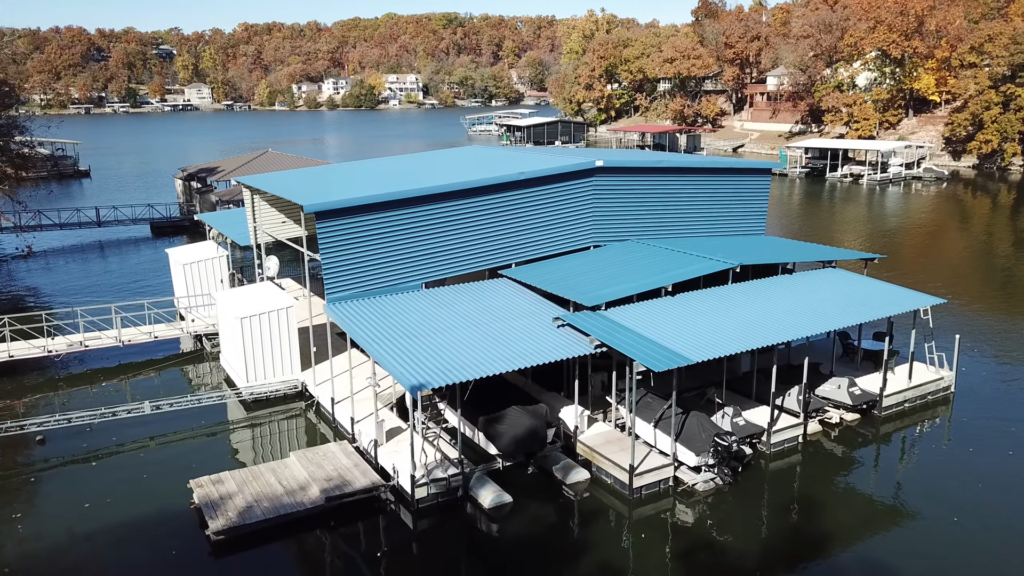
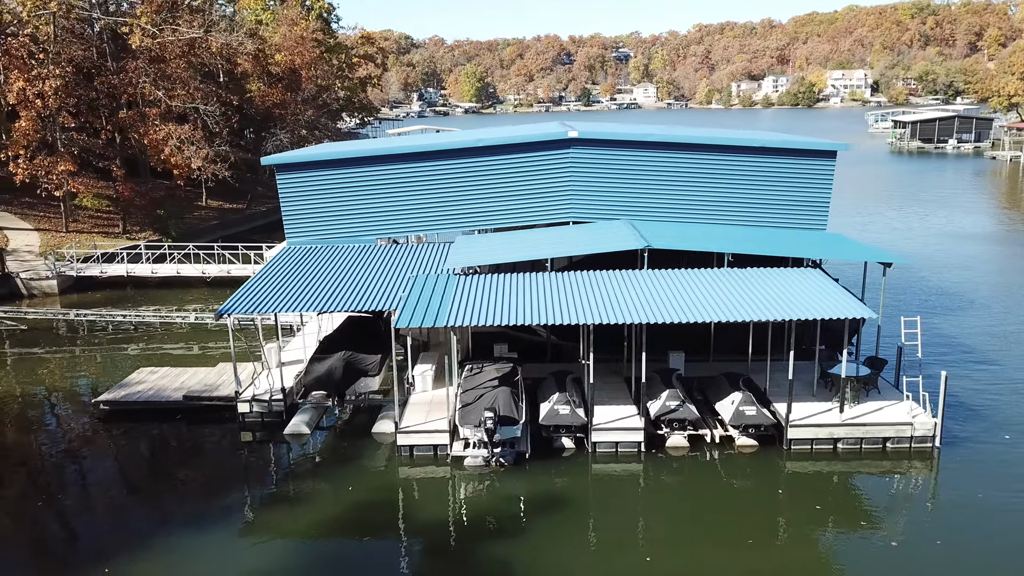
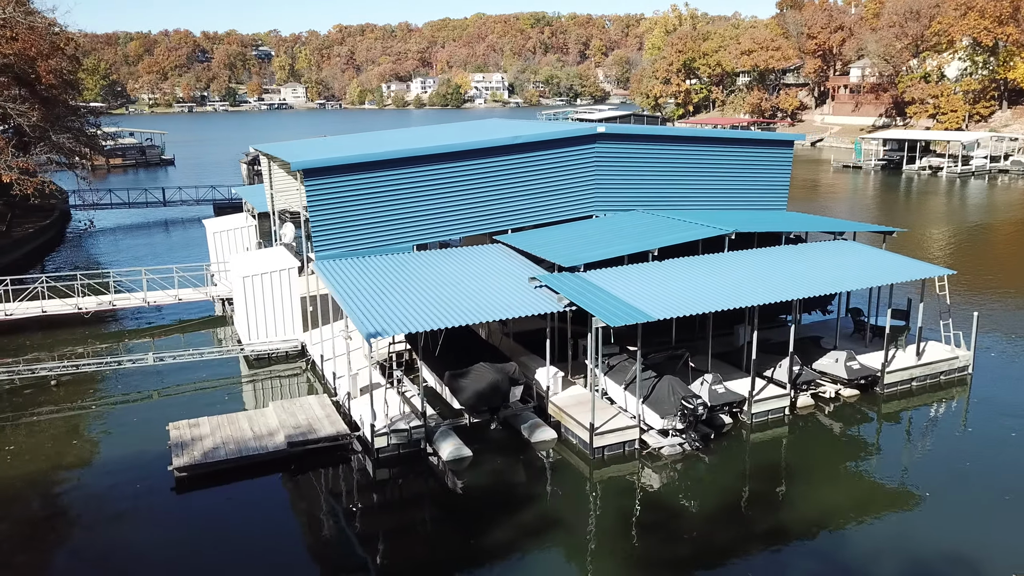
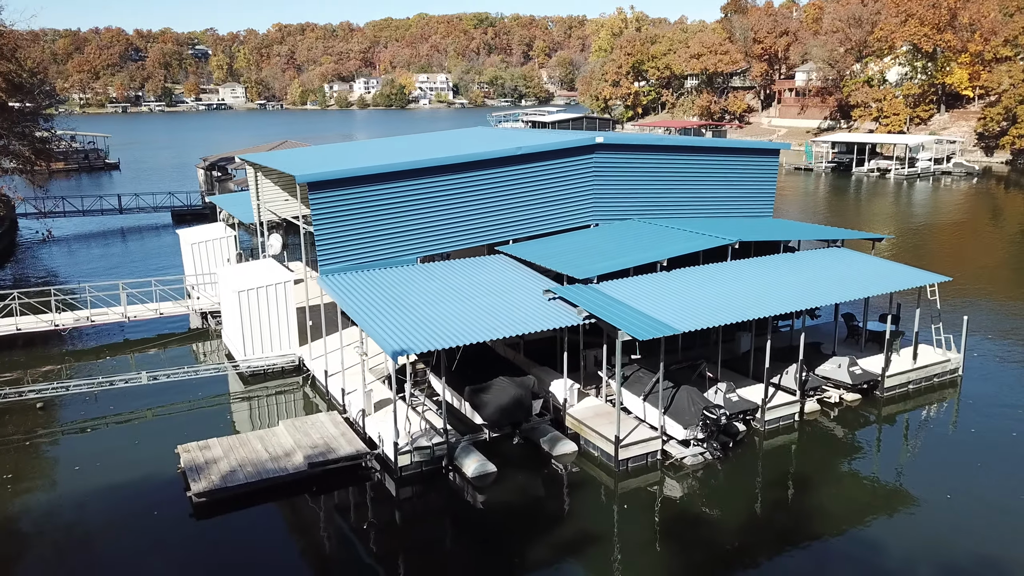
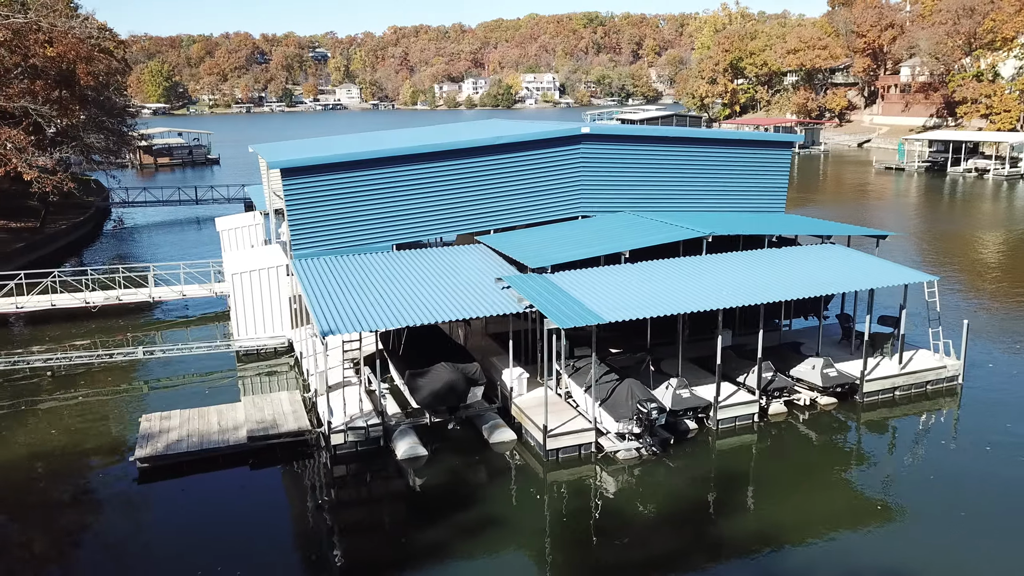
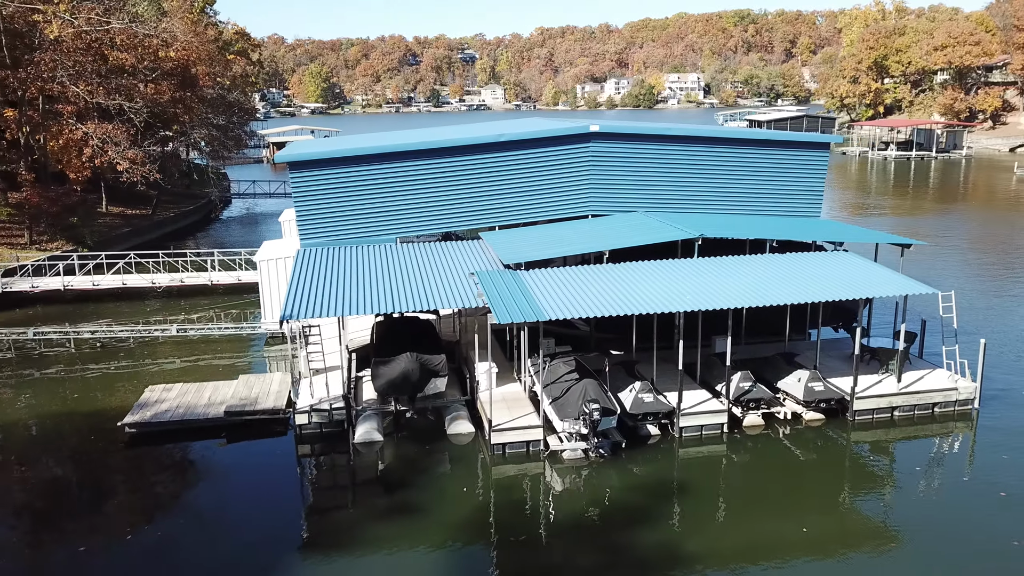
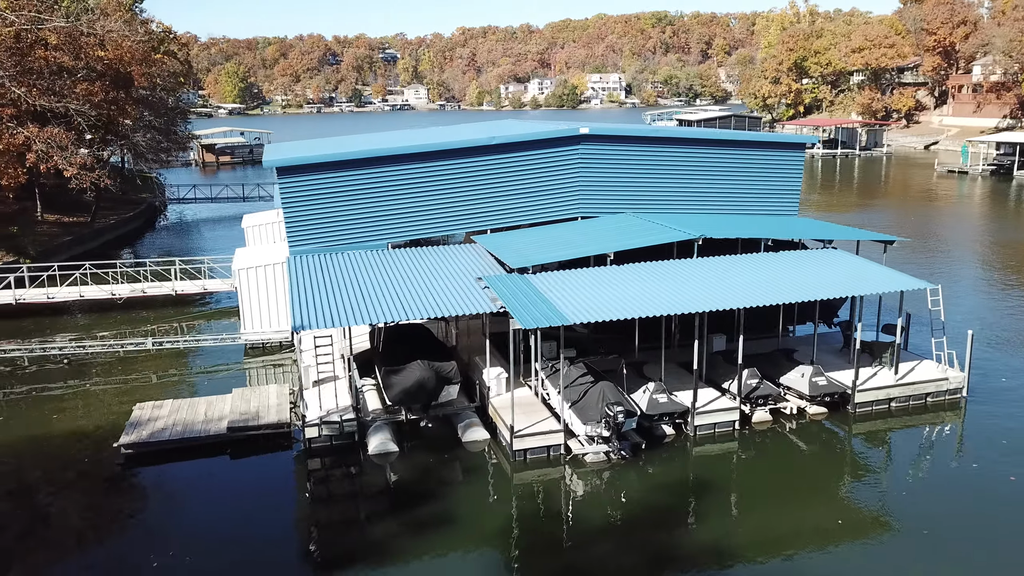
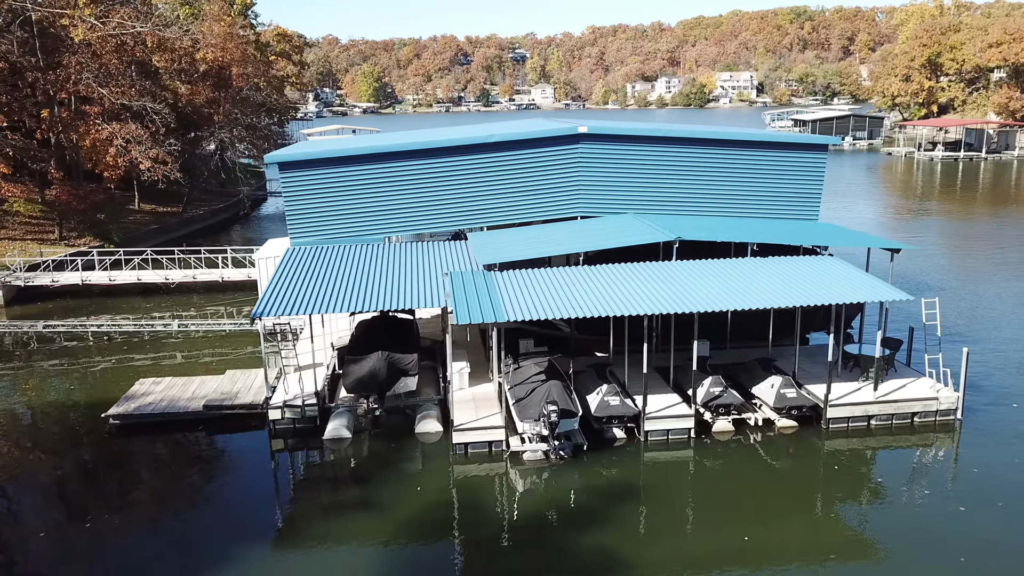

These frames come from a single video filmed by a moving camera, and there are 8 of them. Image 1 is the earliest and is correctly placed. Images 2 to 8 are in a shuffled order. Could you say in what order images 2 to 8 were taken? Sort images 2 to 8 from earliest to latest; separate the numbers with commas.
4, 3, 5, 7, 6, 8, 2
